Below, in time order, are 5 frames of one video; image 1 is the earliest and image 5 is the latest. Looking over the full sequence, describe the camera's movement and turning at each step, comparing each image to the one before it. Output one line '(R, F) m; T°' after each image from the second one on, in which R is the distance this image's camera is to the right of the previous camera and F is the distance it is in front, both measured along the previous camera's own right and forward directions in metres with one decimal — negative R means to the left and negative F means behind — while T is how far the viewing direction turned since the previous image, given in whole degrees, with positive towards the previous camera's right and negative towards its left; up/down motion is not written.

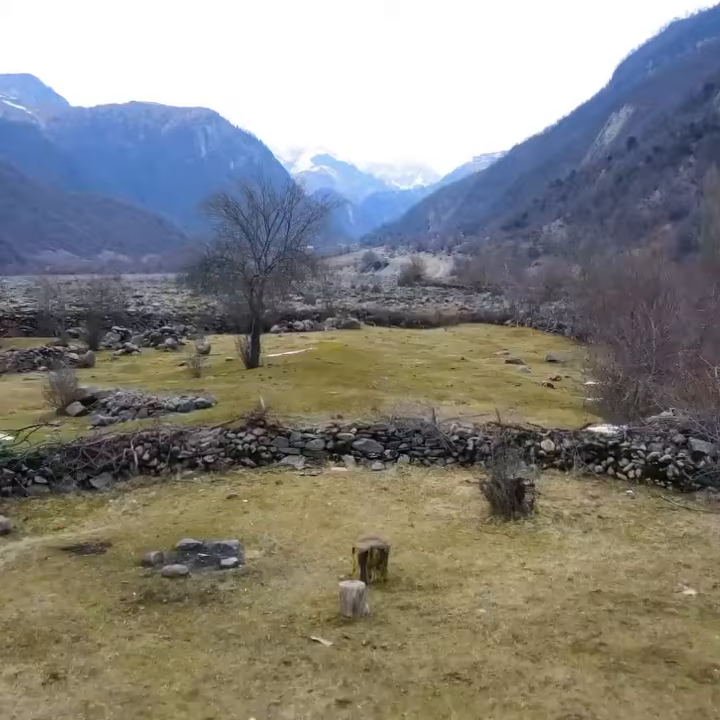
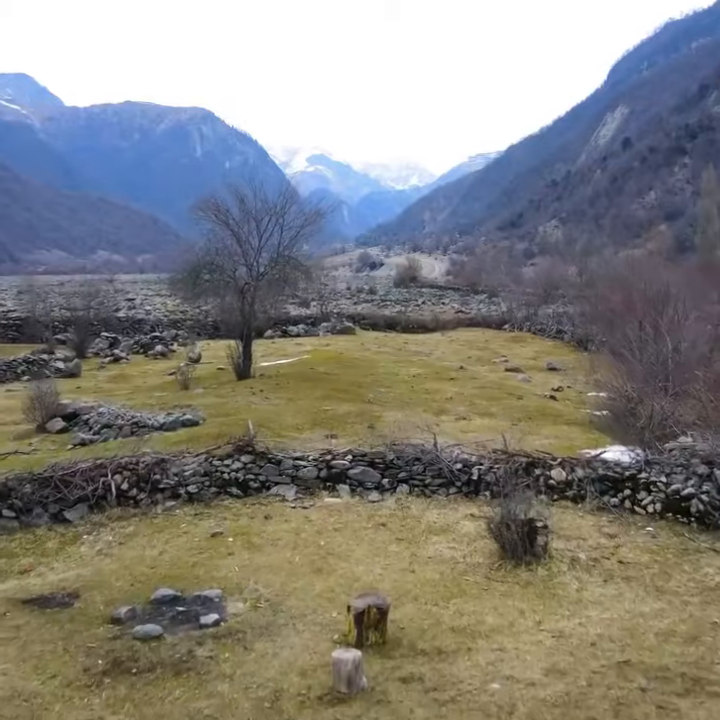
(0.0, +0.9) m; 0°
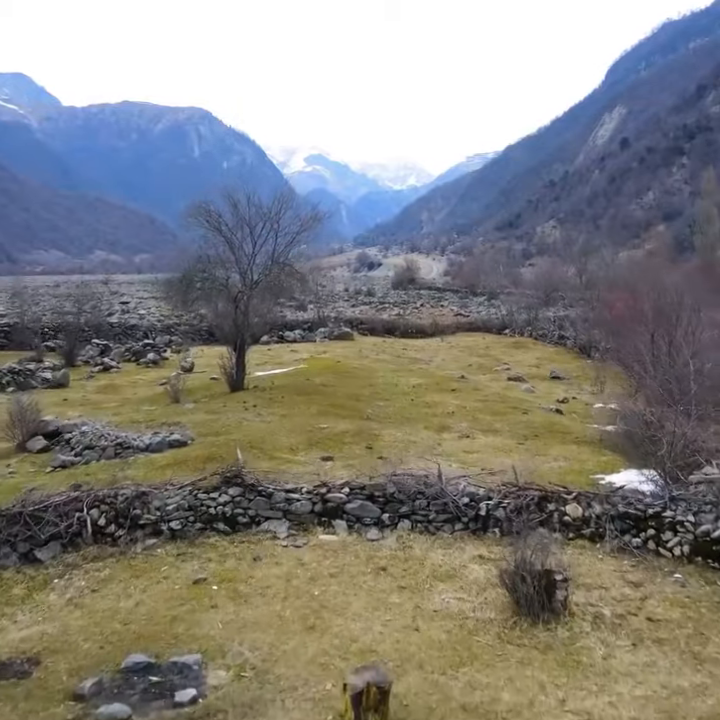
(0.0, +0.9) m; 0°
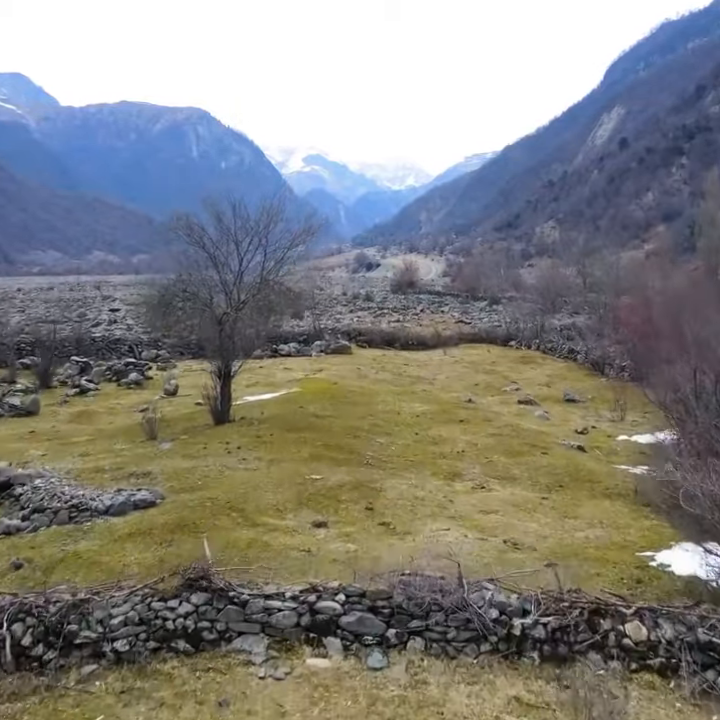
(0.0, +2.3) m; 0°
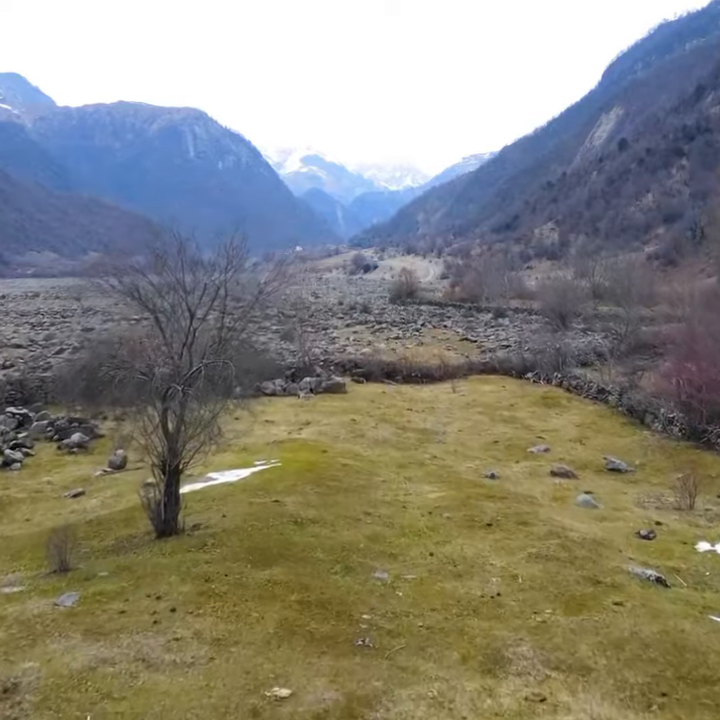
(+0.1, +5.4) m; 0°
